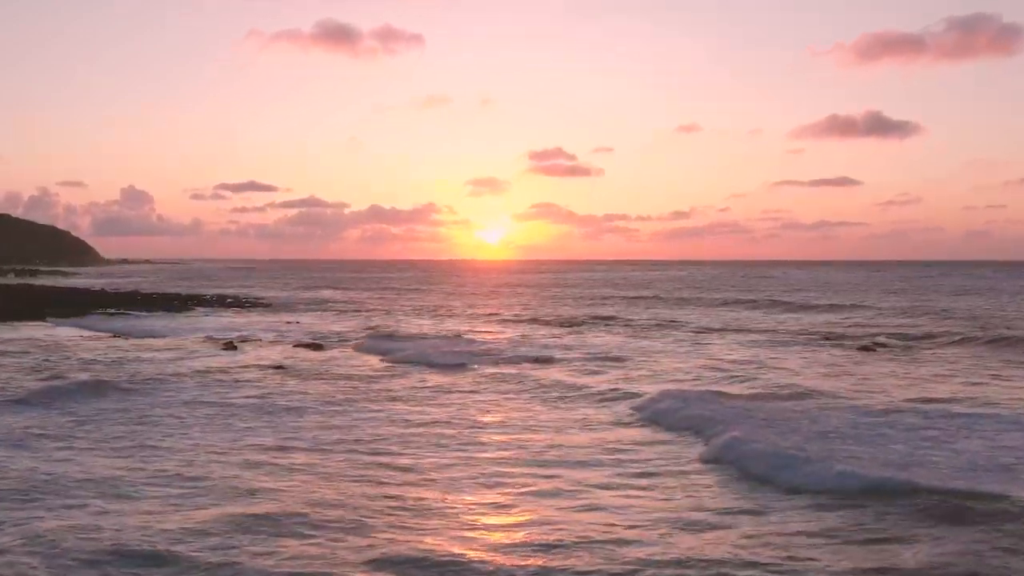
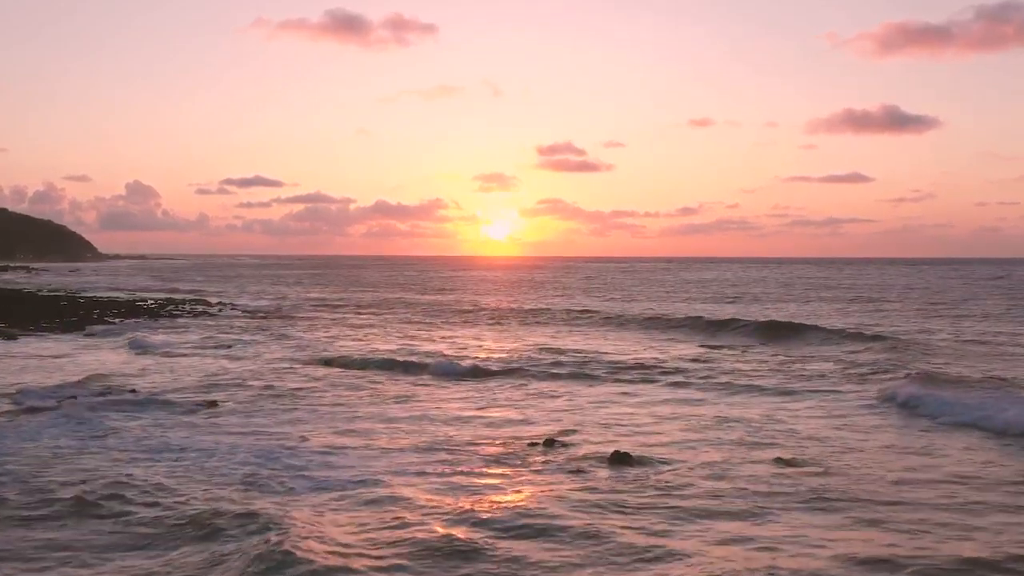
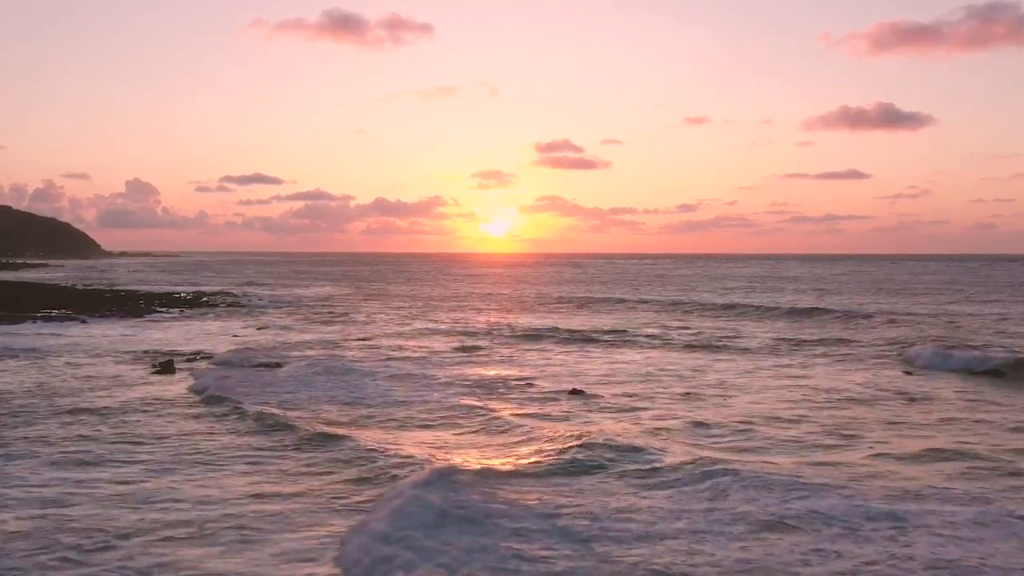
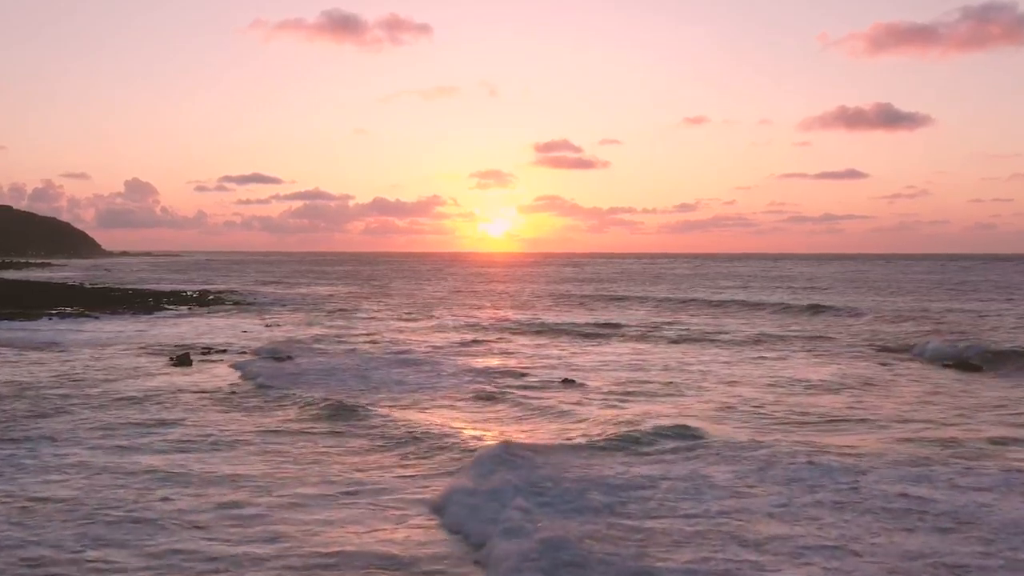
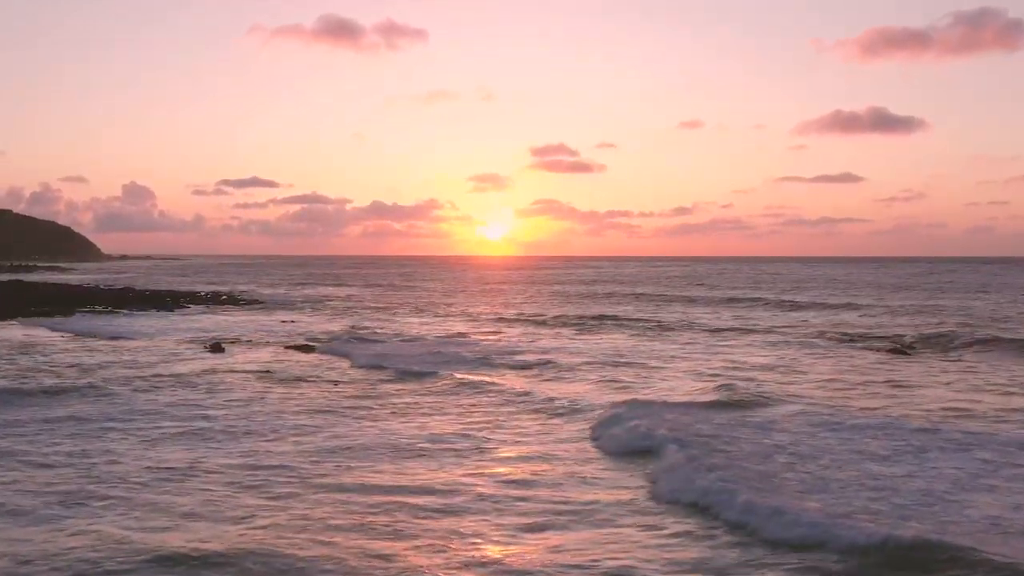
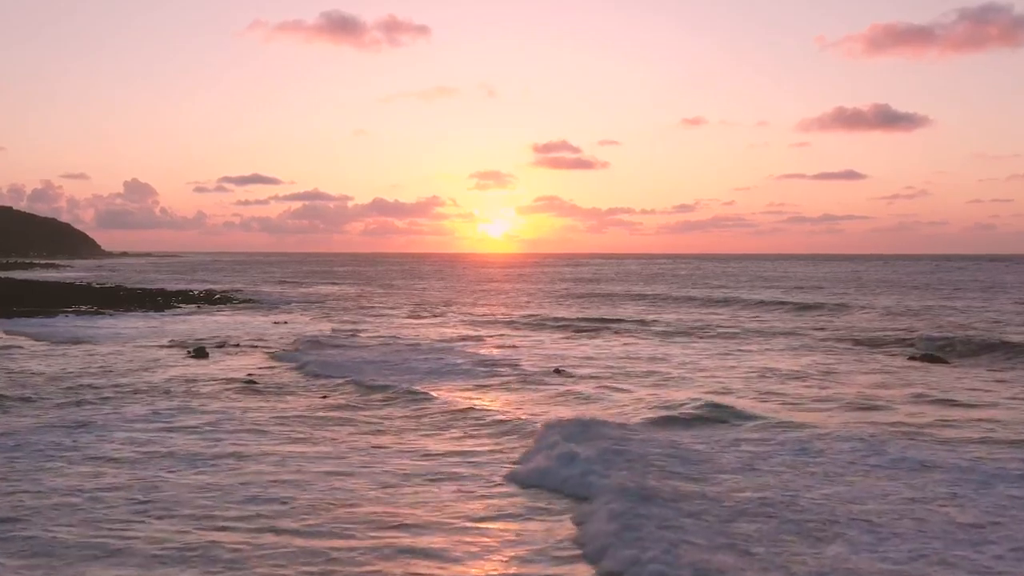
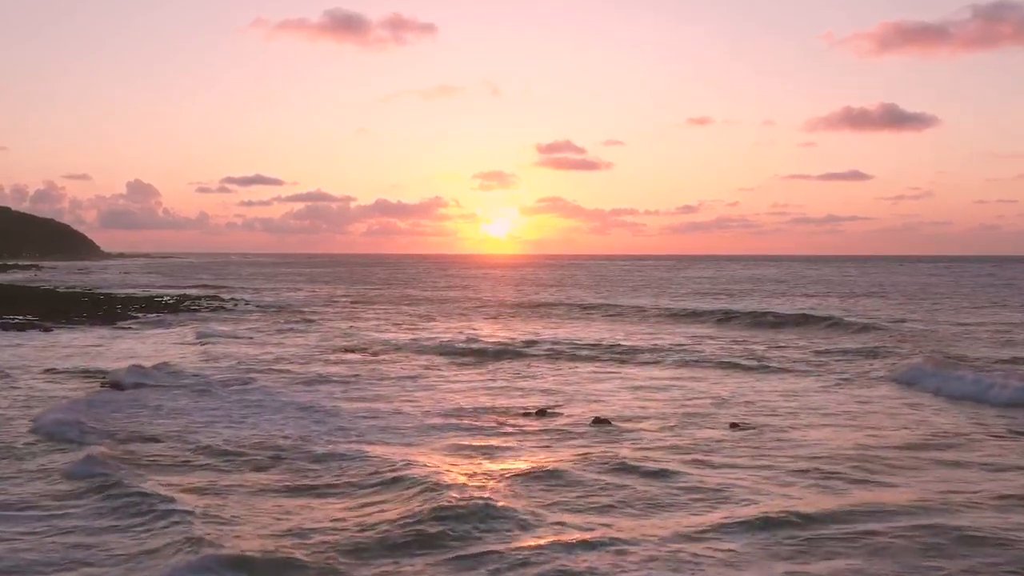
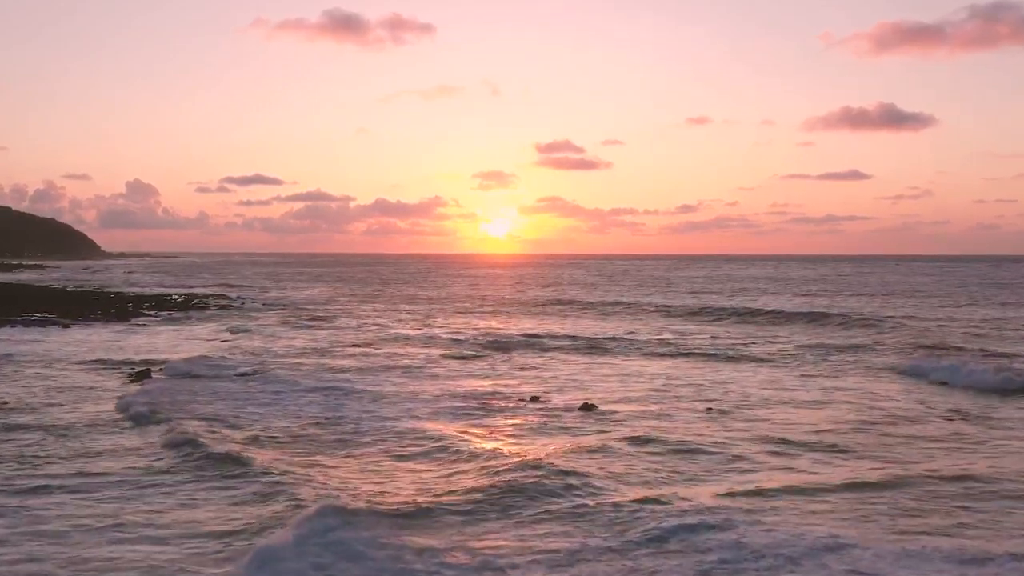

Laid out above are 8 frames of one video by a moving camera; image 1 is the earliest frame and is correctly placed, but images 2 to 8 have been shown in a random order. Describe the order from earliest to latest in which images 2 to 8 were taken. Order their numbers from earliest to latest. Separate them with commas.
5, 6, 4, 3, 8, 7, 2
